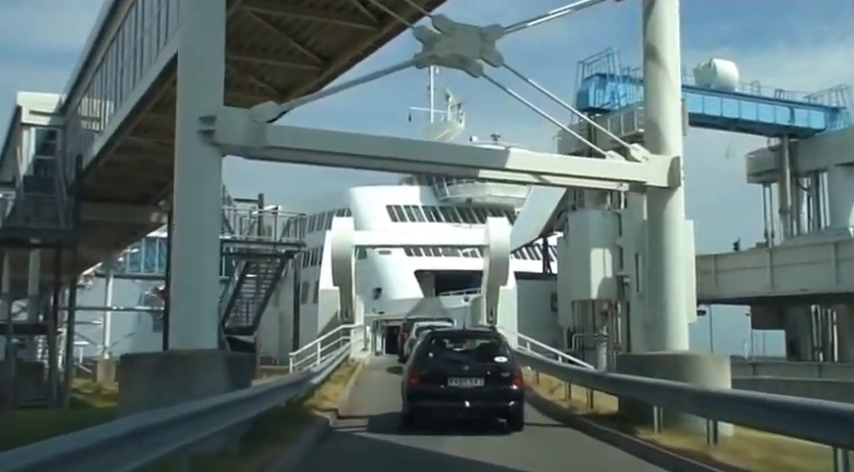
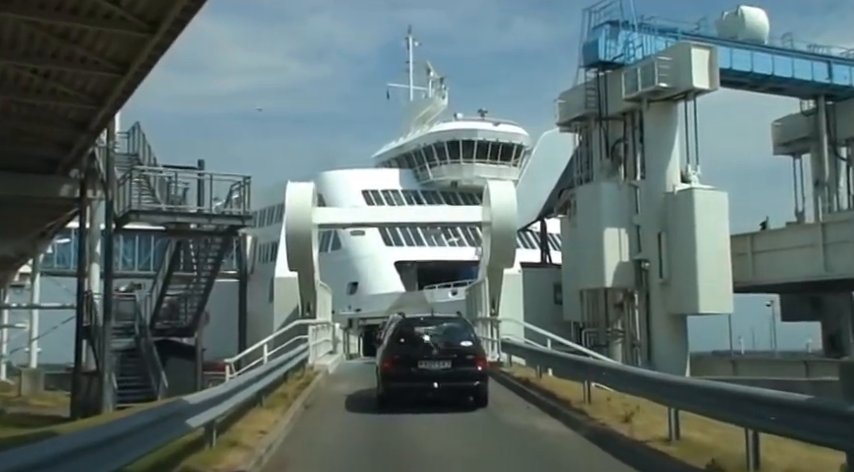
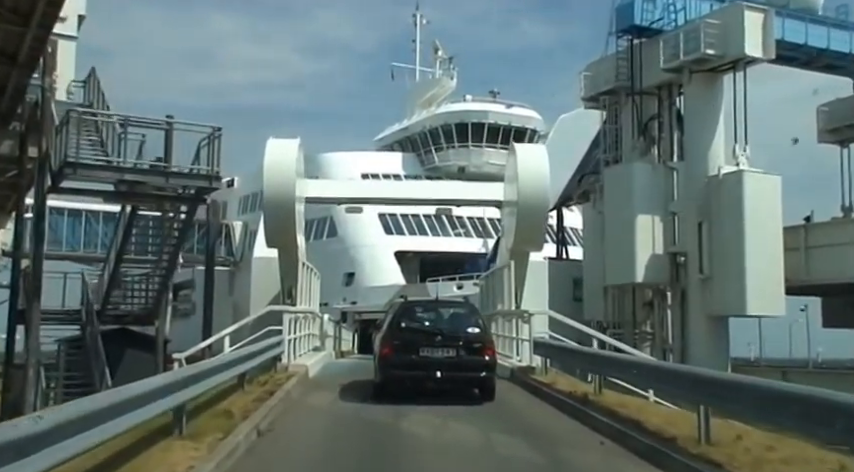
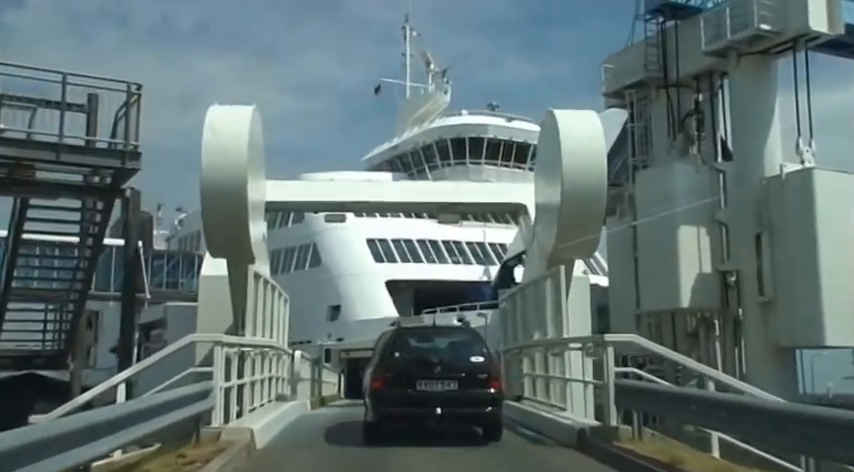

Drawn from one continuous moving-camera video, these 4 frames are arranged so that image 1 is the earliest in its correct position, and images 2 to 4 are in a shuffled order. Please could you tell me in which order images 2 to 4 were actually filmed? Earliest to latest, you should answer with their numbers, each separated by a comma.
2, 3, 4
